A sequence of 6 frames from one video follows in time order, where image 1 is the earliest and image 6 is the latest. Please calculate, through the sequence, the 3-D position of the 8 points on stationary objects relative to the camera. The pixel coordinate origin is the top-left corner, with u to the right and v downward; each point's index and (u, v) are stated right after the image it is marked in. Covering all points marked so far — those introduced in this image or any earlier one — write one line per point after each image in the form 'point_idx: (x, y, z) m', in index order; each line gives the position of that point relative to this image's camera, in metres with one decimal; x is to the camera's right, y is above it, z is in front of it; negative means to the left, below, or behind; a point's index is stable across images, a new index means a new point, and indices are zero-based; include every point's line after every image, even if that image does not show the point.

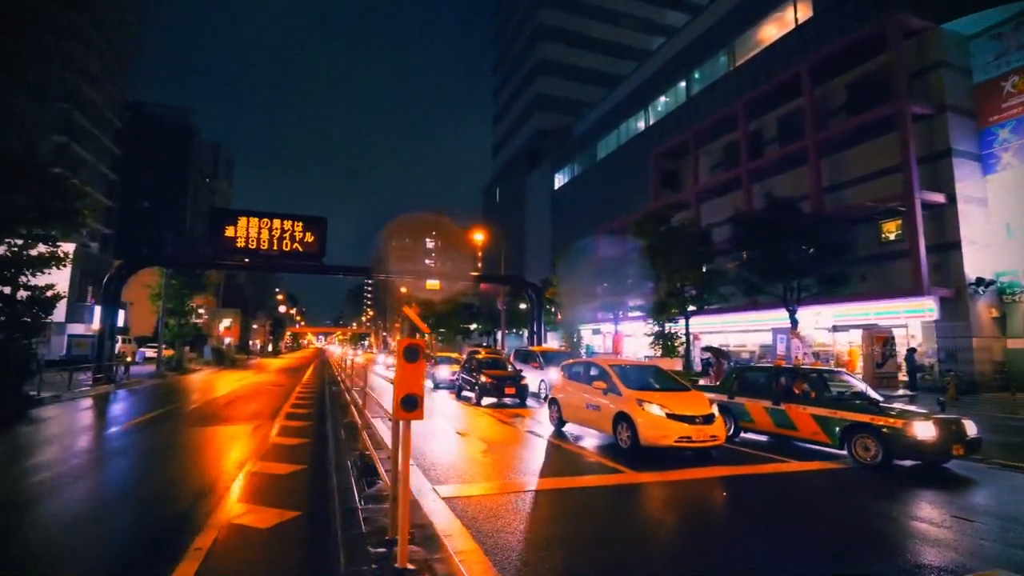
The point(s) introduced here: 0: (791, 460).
0: (+5.2, -3.2, +11.9) m
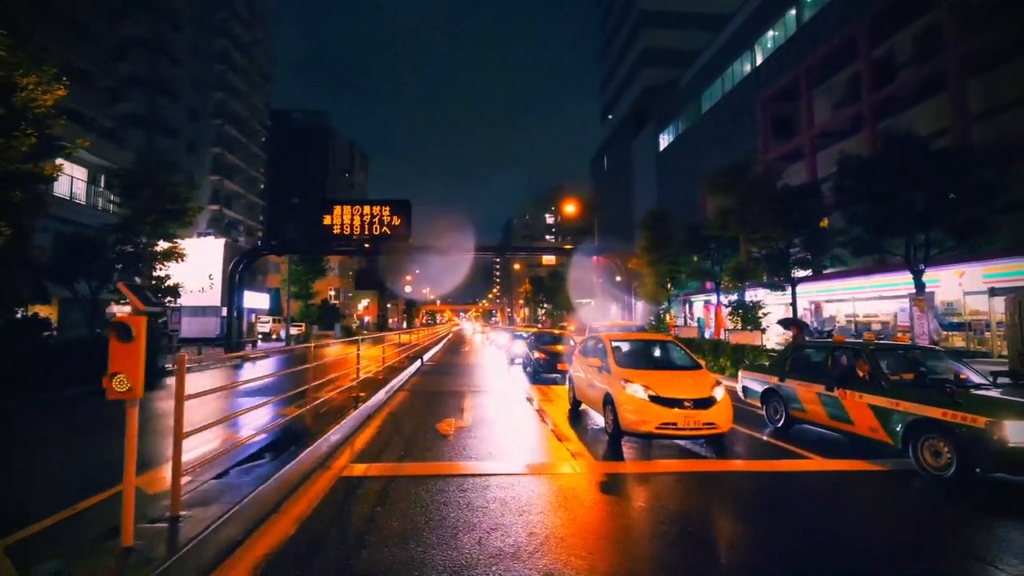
0: (+4.7, -2.5, +9.2) m
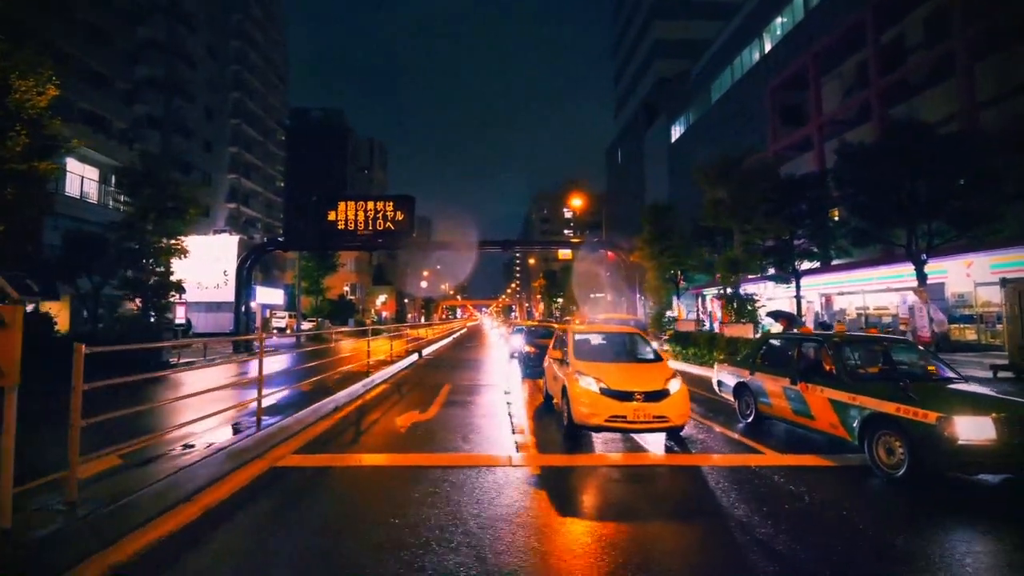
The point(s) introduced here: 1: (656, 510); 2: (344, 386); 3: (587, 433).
0: (+3.9, -2.4, +8.9) m
1: (+1.5, -2.3, +6.7) m
2: (-3.8, -2.2, +14.2) m
3: (+1.2, -2.3, +10.1) m
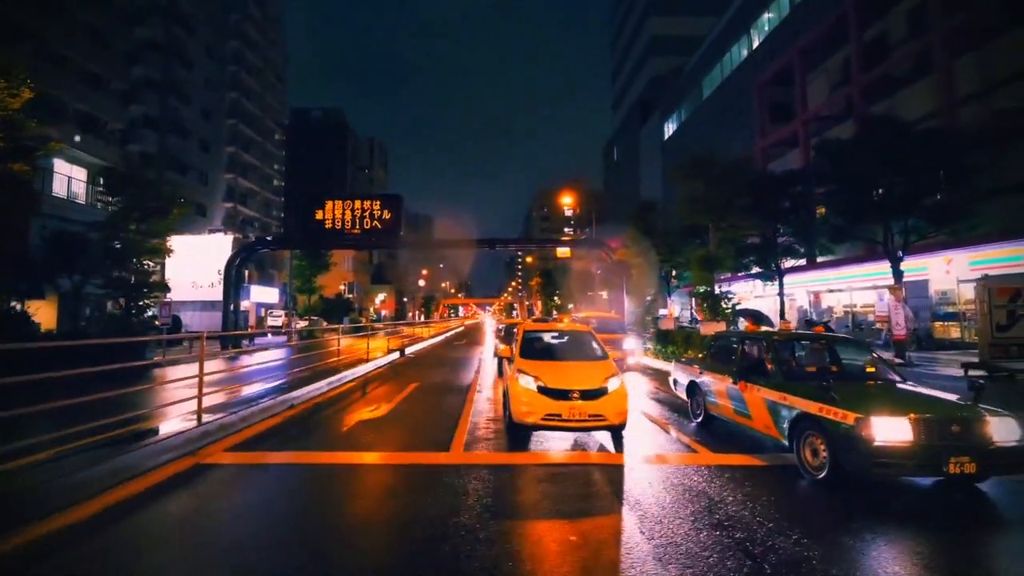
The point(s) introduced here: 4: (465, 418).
0: (+3.1, -2.3, +8.8) m
1: (+0.6, -2.2, +6.6) m
2: (-4.6, -2.2, +14.2) m
3: (+0.3, -2.3, +10.1) m
4: (-0.9, -2.4, +11.7) m
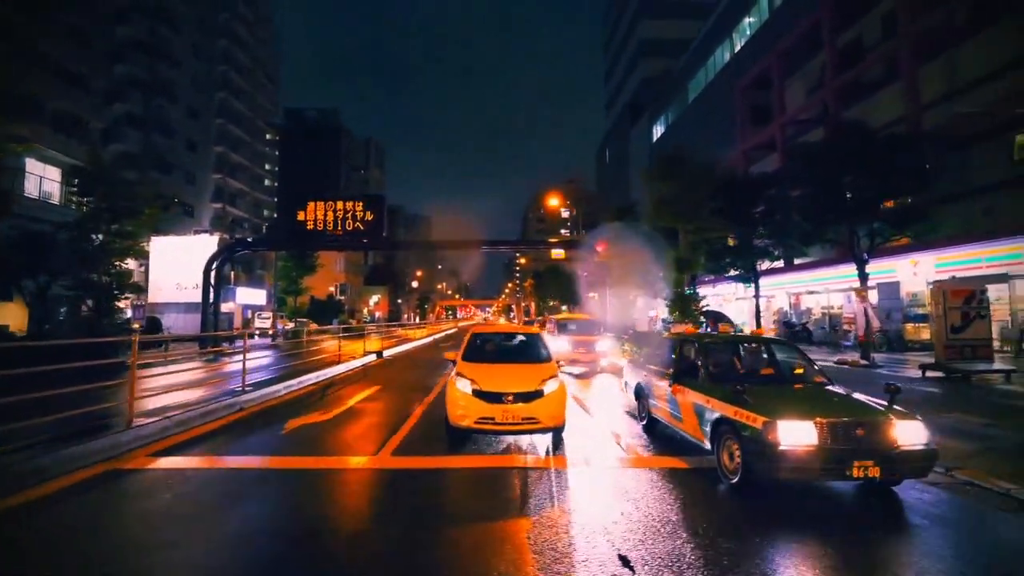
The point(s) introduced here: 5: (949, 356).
0: (+2.2, -2.4, +8.9) m
1: (-0.4, -2.3, +6.8) m
2: (-5.5, -2.3, +14.4) m
3: (-0.6, -2.3, +10.2) m
4: (-1.8, -2.5, +11.8) m
5: (+9.5, -1.5, +13.9) m
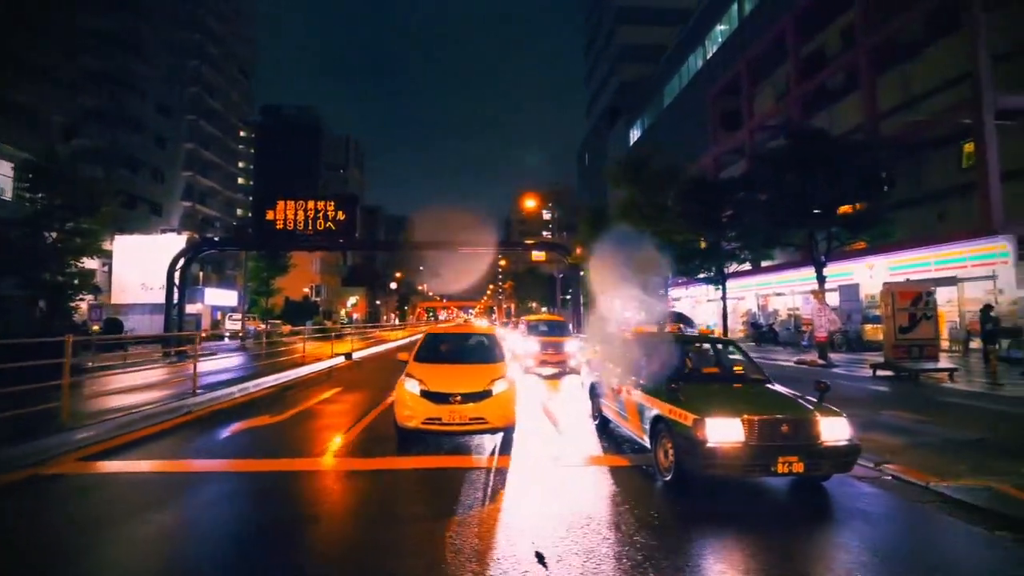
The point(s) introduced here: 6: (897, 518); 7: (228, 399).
0: (+1.4, -2.4, +9.1) m
1: (-1.0, -2.3, +6.9) m
2: (-6.4, -2.3, +14.4) m
3: (-1.3, -2.4, +10.4) m
4: (-2.6, -2.5, +11.9) m
5: (+8.6, -1.5, +14.3) m
6: (+3.9, -2.4, +6.6) m
7: (-6.1, -2.4, +14.0) m
